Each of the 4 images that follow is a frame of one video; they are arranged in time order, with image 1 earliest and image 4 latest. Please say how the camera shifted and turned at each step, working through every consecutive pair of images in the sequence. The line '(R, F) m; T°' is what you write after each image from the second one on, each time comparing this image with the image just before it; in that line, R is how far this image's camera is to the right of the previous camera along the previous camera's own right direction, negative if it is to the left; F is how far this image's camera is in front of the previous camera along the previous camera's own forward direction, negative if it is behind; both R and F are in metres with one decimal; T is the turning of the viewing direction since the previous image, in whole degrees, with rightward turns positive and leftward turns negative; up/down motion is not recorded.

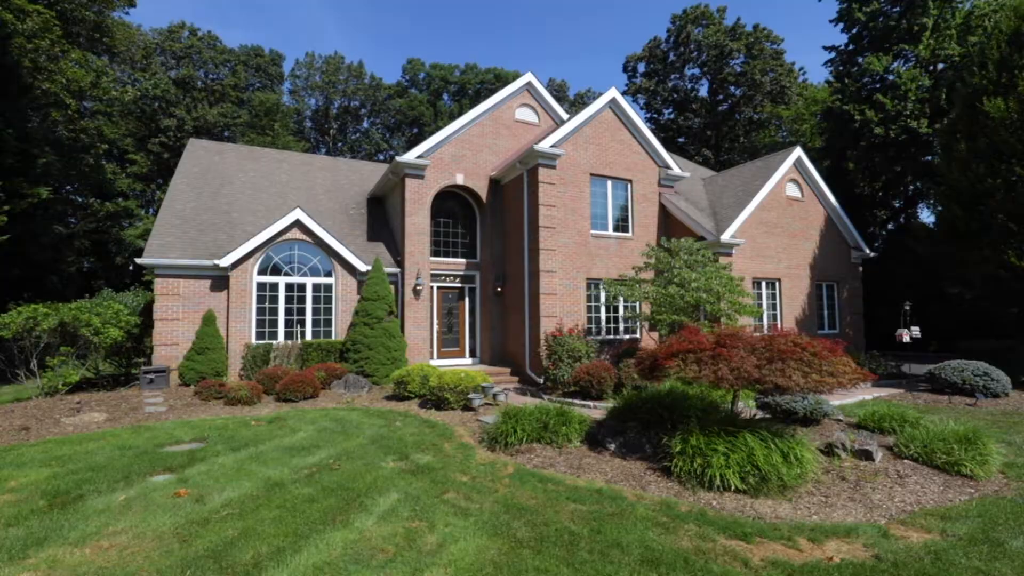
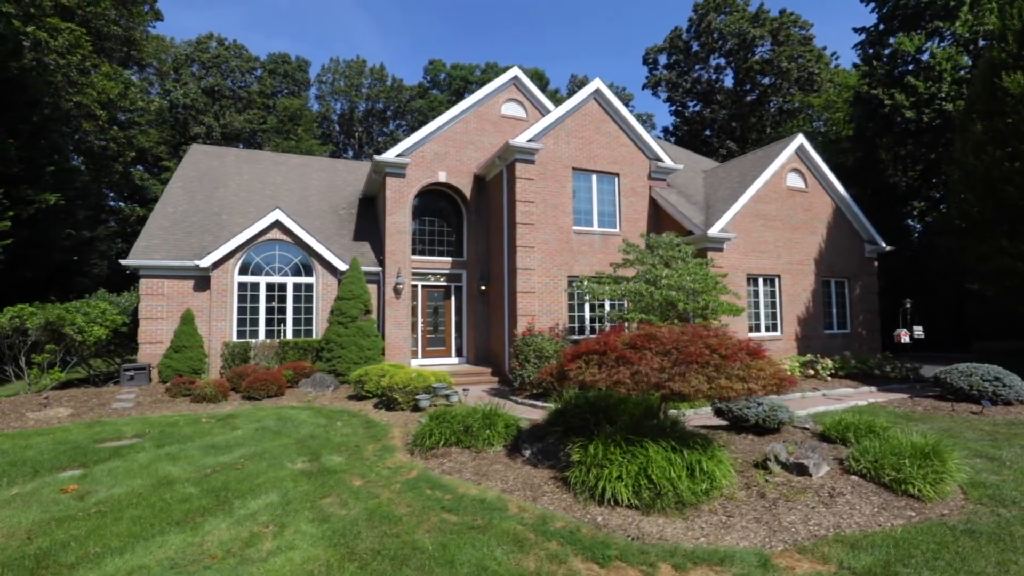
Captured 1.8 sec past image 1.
(+2.2, +0.5) m; -6°
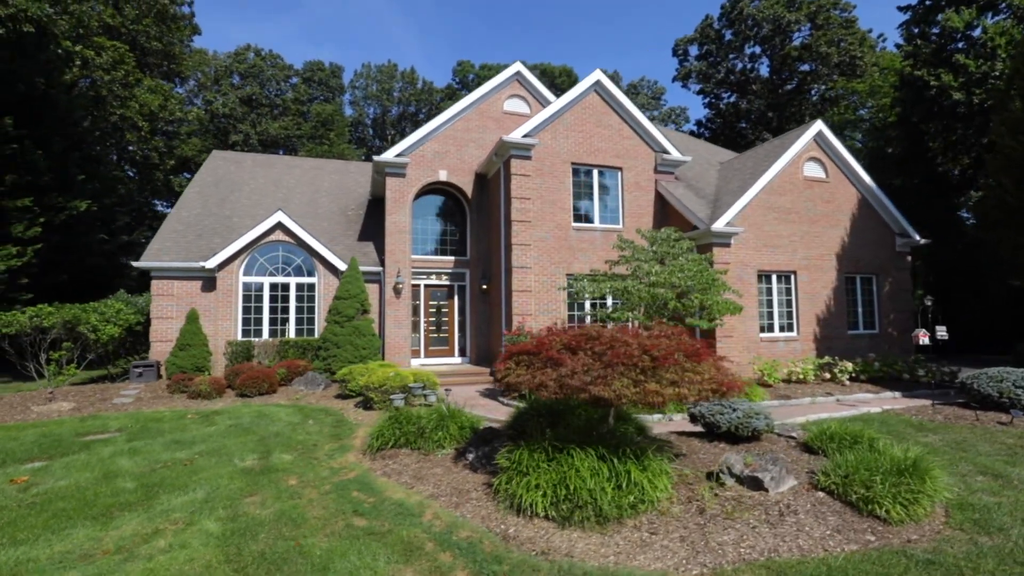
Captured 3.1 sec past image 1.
(+1.6, +0.4) m; -6°
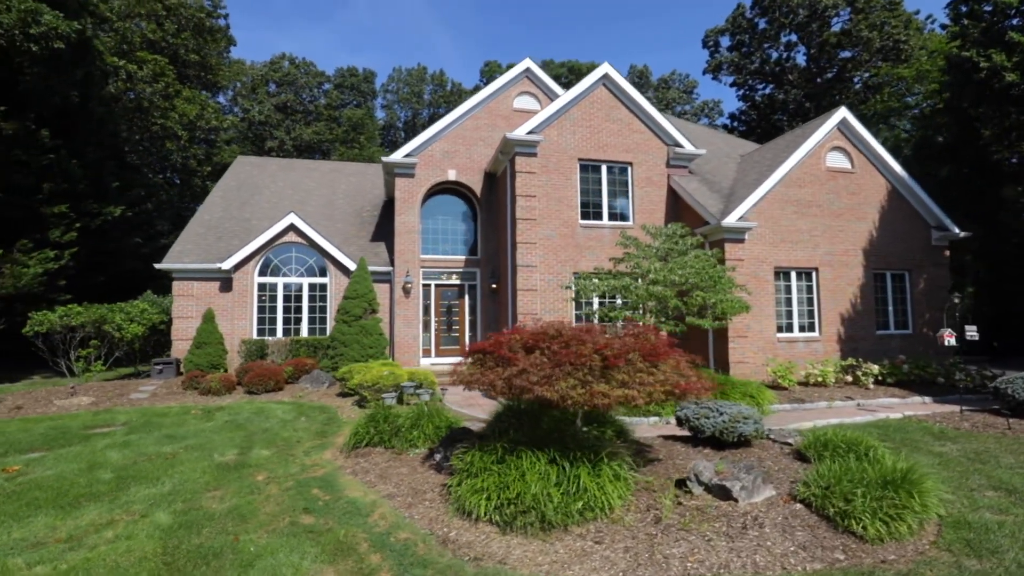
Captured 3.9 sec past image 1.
(+1.1, +0.3) m; -5°
